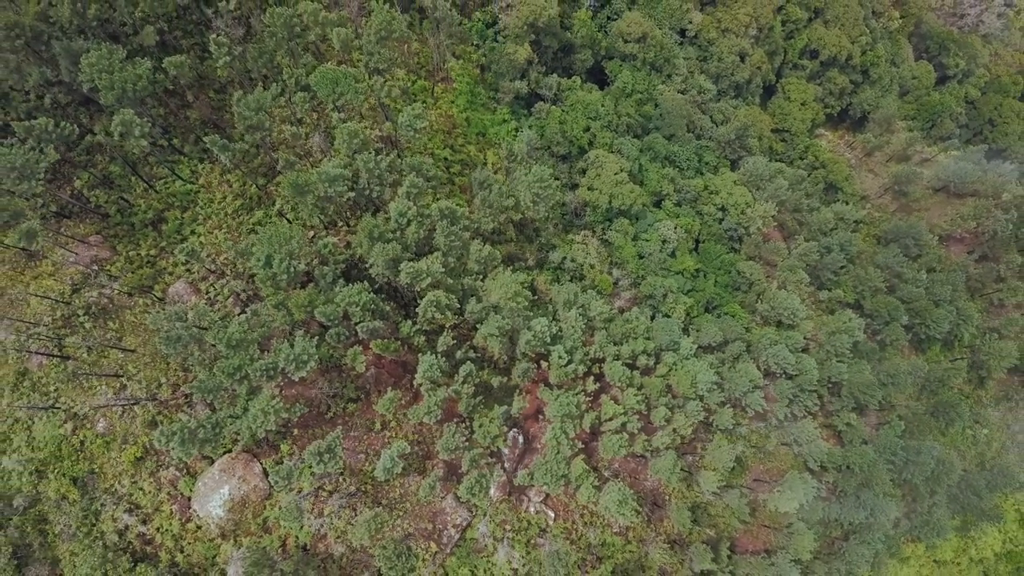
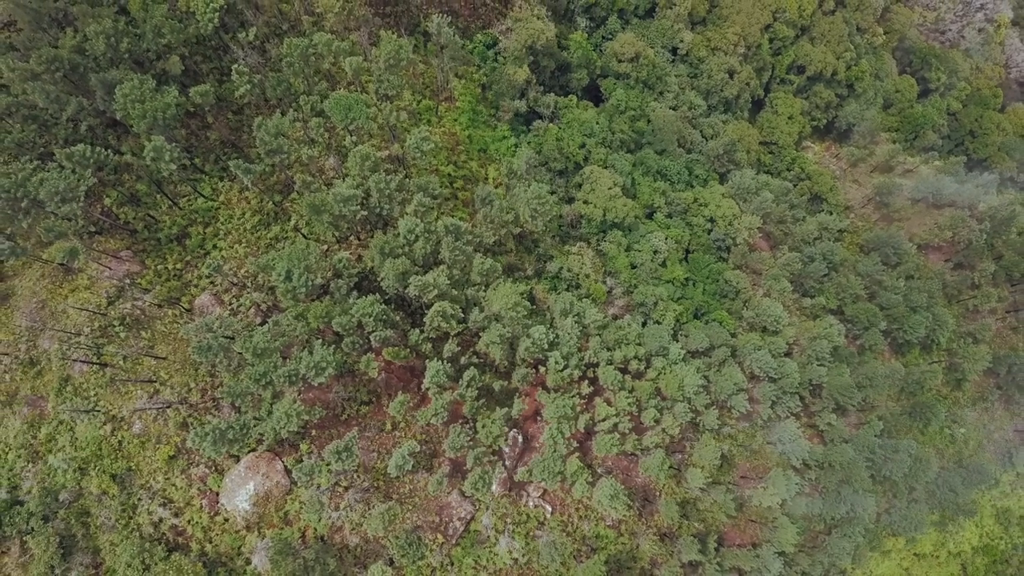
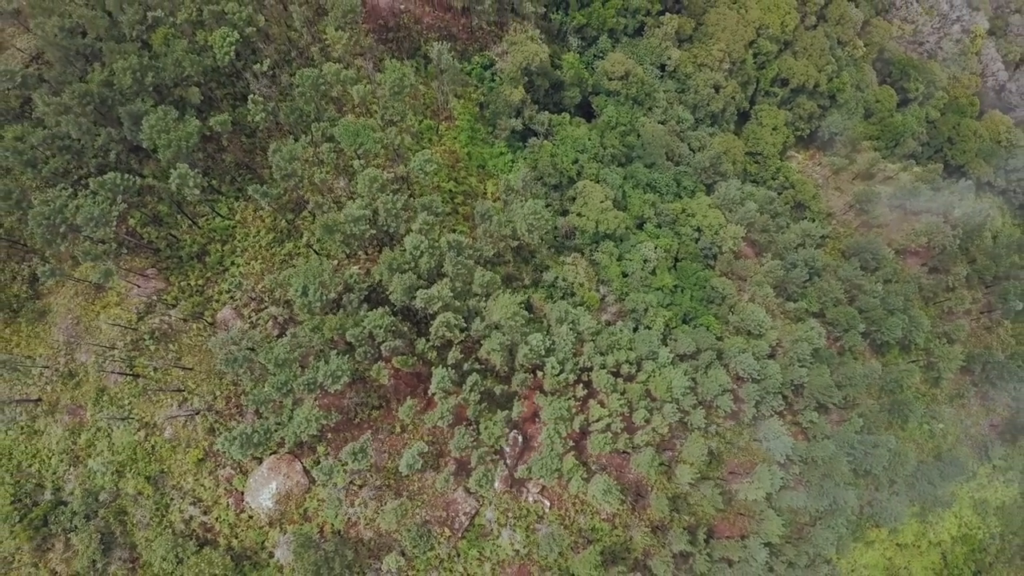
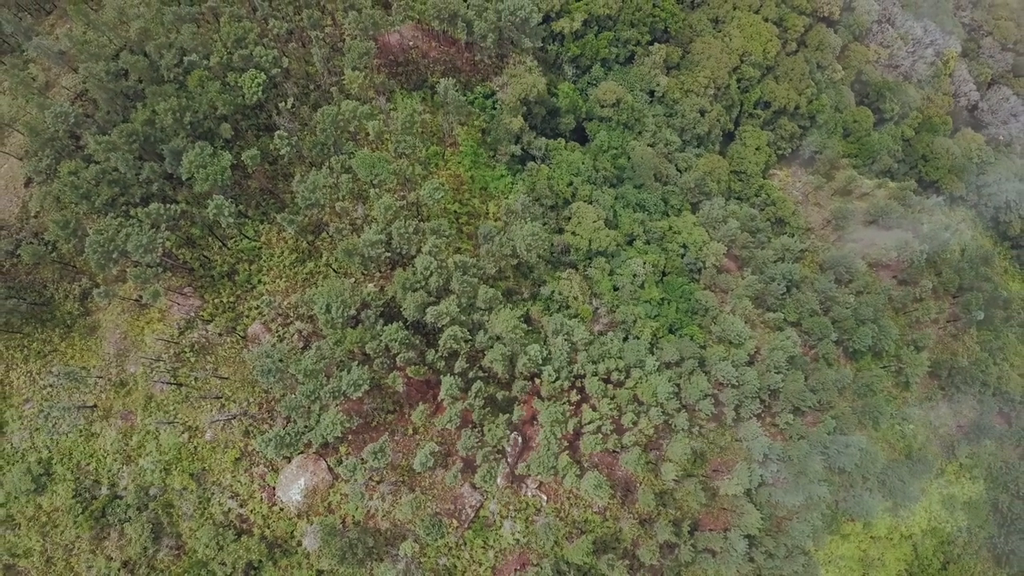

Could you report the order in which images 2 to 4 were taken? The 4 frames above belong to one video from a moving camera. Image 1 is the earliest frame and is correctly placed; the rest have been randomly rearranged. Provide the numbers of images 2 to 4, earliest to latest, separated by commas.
2, 3, 4
